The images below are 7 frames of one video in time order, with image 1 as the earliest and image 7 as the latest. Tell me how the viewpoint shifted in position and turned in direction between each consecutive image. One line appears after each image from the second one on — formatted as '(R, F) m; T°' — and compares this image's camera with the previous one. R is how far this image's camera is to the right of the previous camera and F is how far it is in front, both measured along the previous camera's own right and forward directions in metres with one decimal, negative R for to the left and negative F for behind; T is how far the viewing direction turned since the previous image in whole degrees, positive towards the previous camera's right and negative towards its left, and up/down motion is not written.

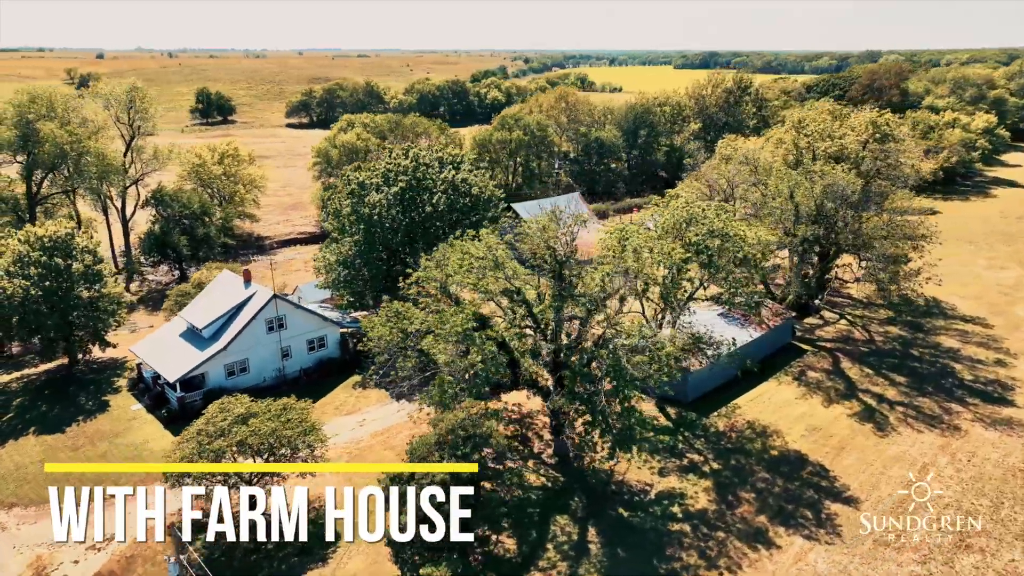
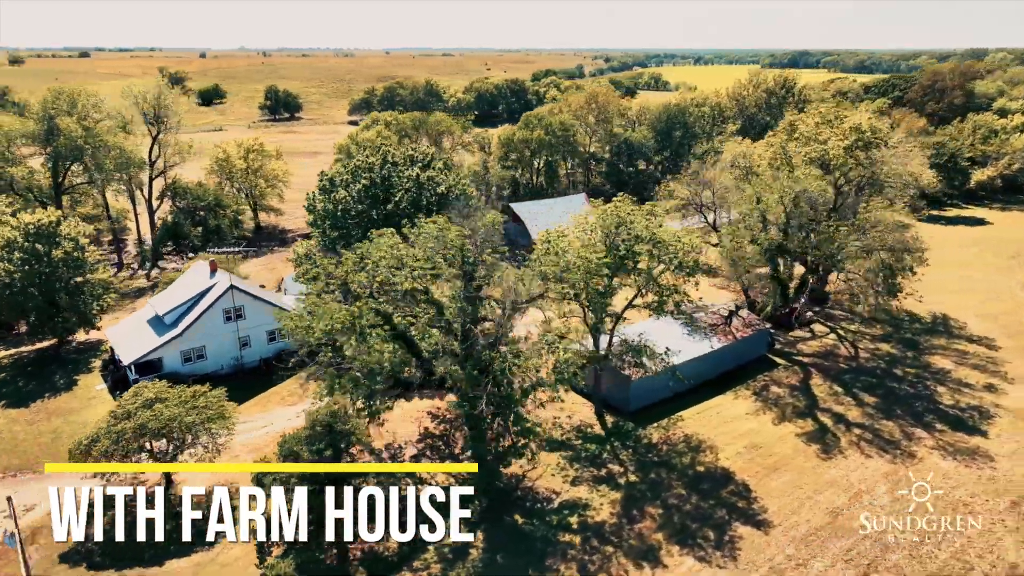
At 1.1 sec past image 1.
(+5.8, +0.5) m; -6°
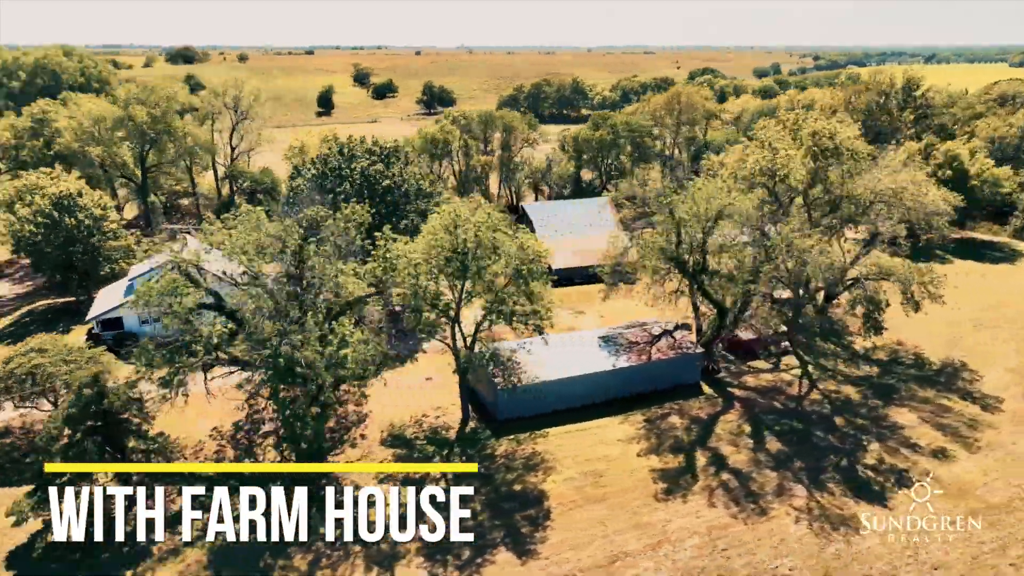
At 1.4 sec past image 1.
(+12.7, +2.0) m; -15°
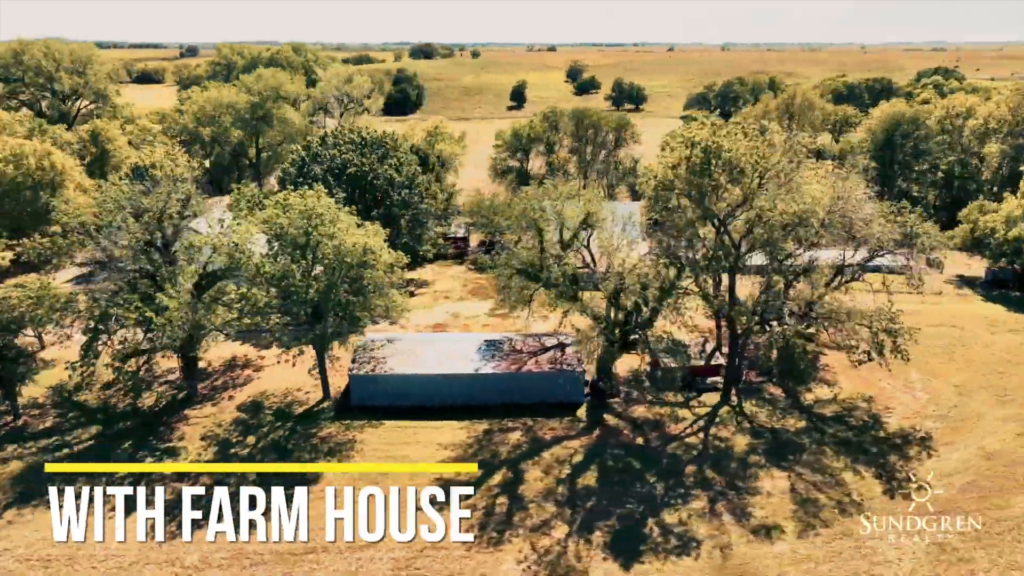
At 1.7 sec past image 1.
(+15.0, +2.8) m; -19°
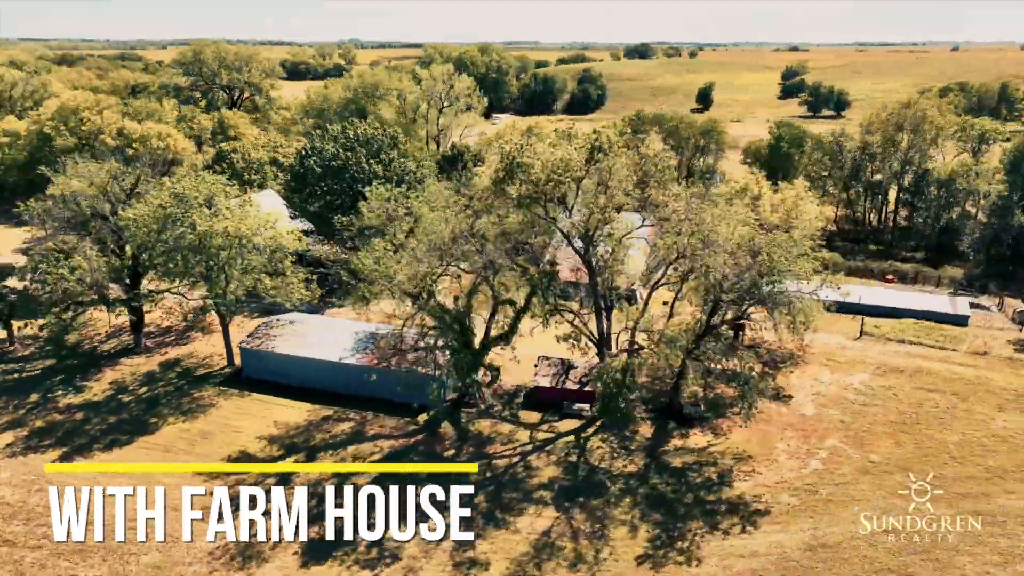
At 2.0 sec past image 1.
(+14.9, +2.6) m; -18°
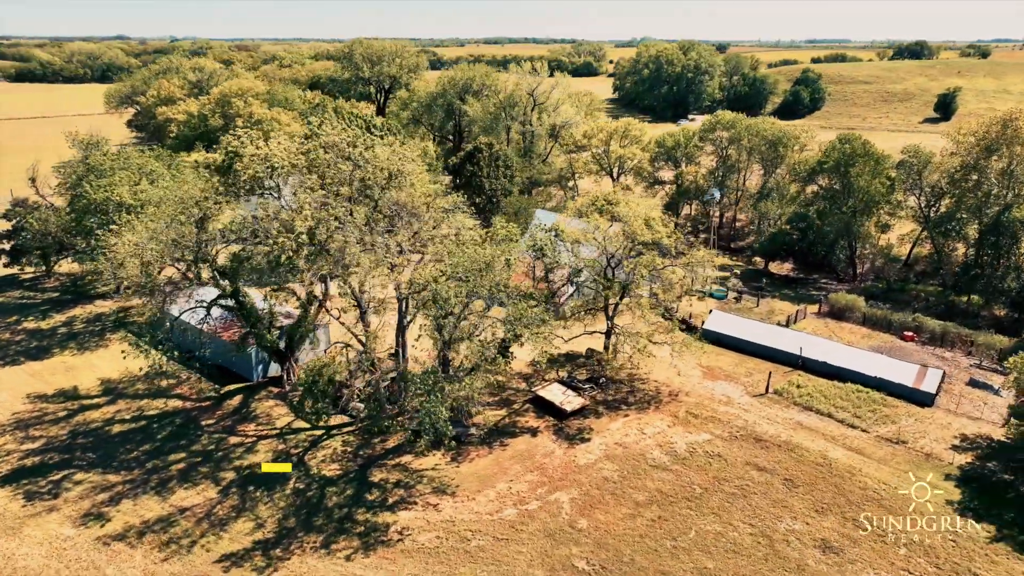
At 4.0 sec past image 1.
(+18.5, +4.2) m; -21°
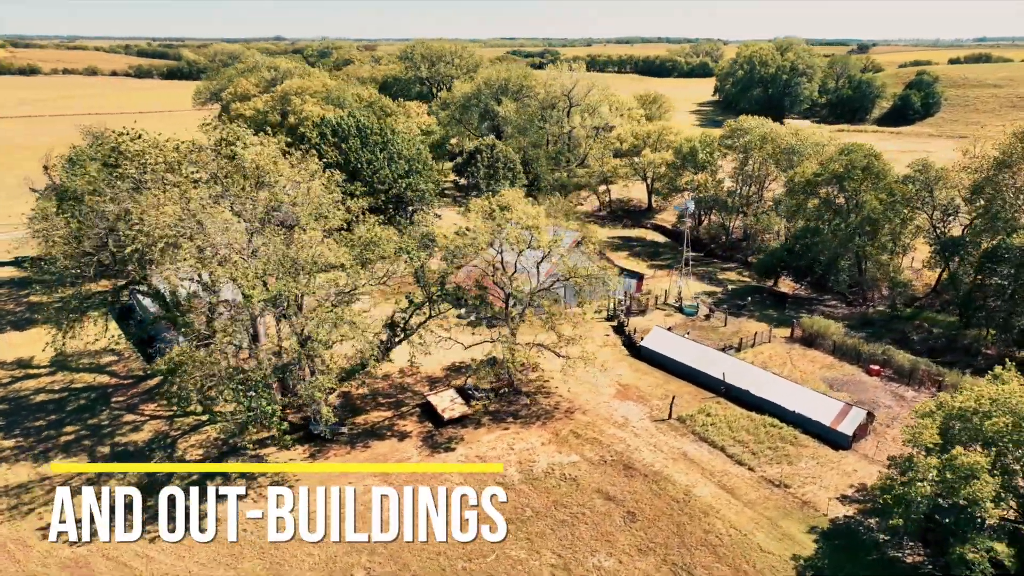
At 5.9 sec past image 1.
(+9.4, +1.3) m; -10°
